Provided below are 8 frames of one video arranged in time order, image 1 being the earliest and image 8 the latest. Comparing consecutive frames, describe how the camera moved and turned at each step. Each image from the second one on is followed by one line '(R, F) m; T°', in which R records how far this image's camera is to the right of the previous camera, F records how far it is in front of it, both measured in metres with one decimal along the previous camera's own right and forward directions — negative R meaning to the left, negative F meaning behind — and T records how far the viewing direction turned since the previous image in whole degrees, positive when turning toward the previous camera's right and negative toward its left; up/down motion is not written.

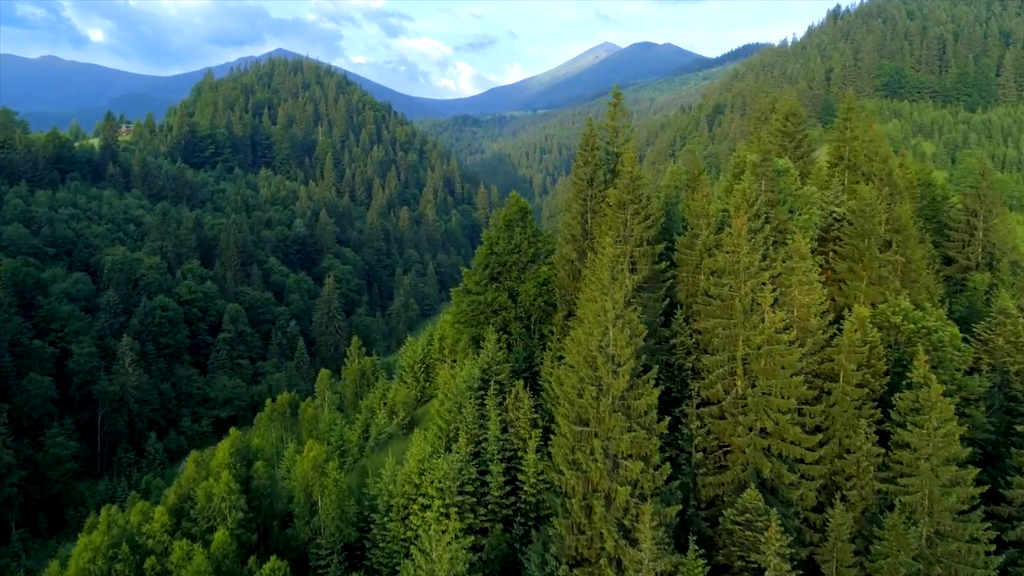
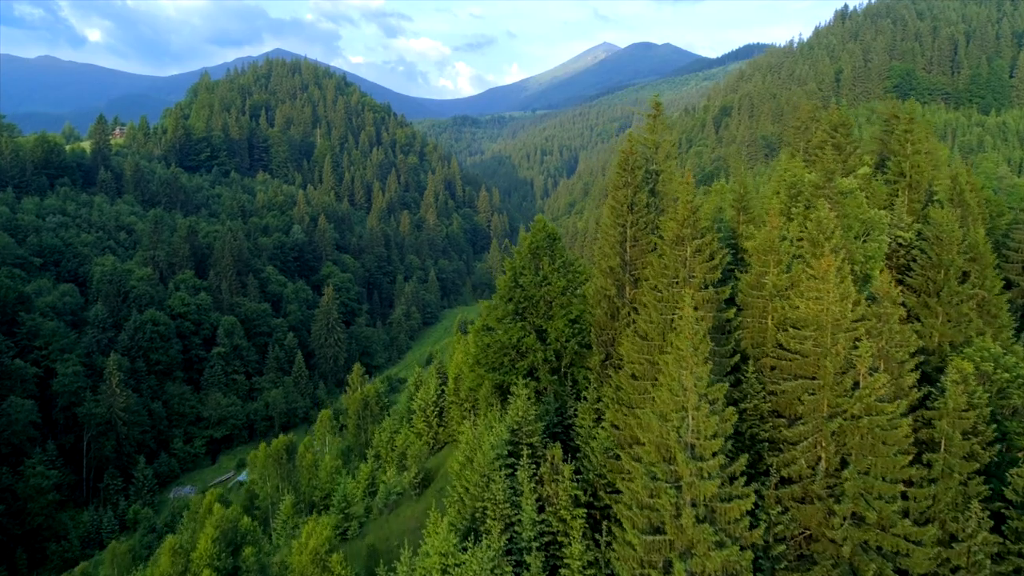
(-1.1, +3.8) m; 0°
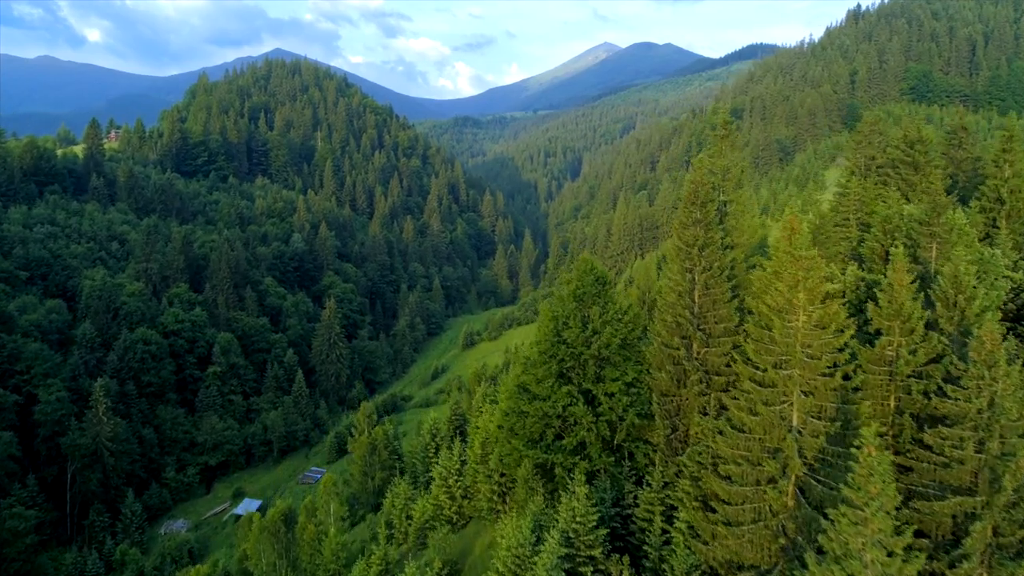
(-1.3, +4.5) m; 0°
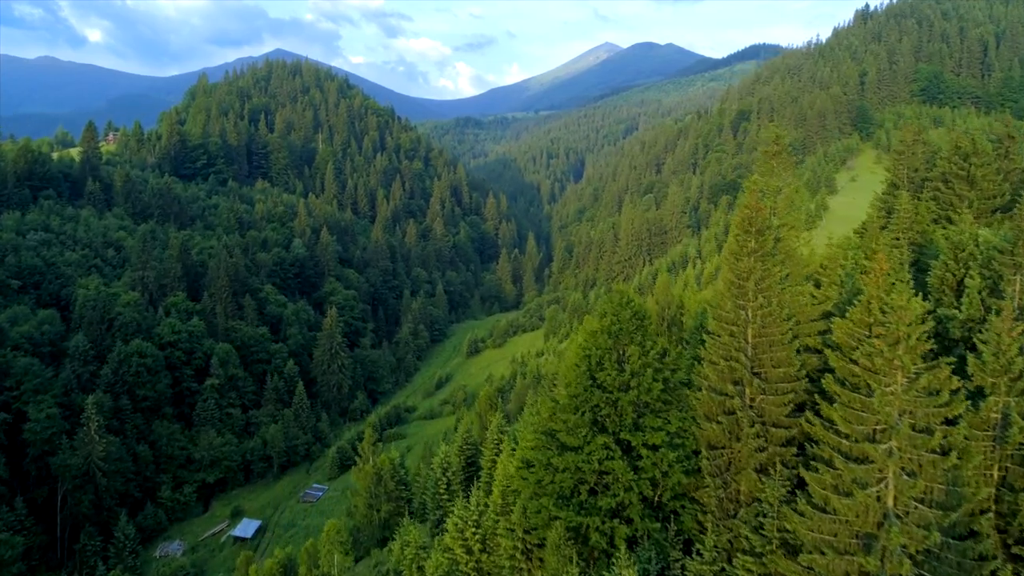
(-0.7, +2.6) m; 0°
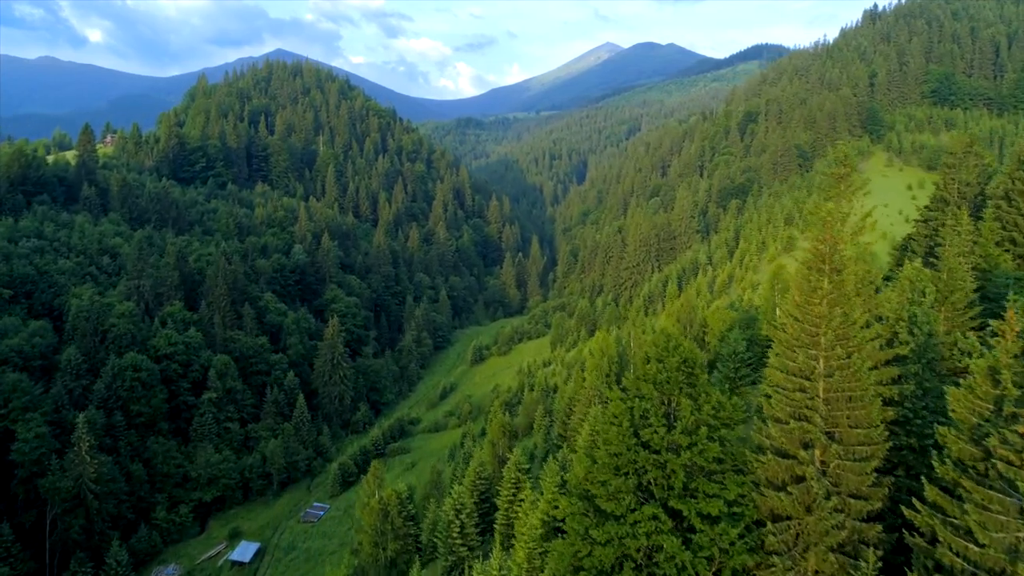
(-0.7, +2.6) m; 0°
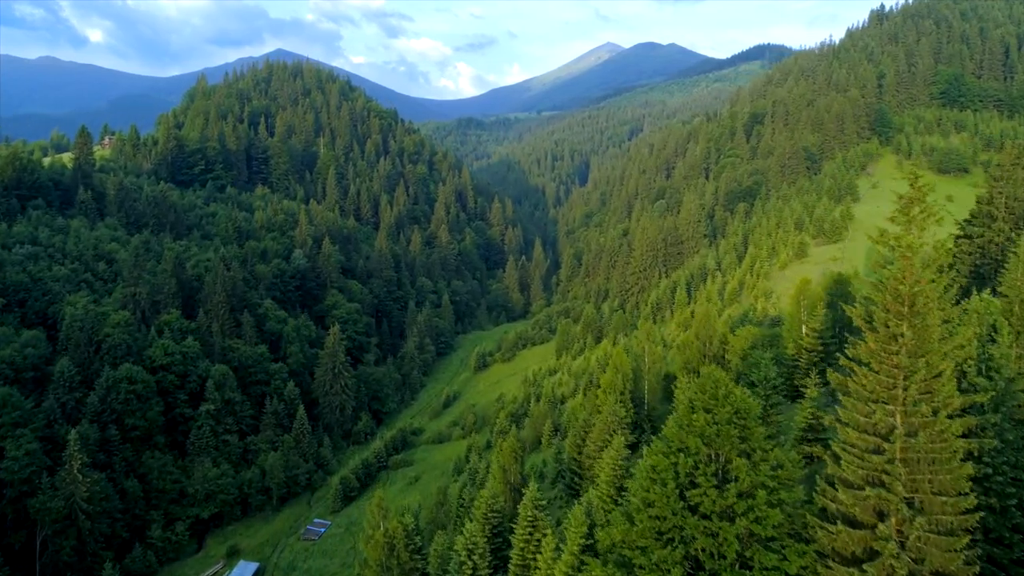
(-0.6, +2.1) m; 0°
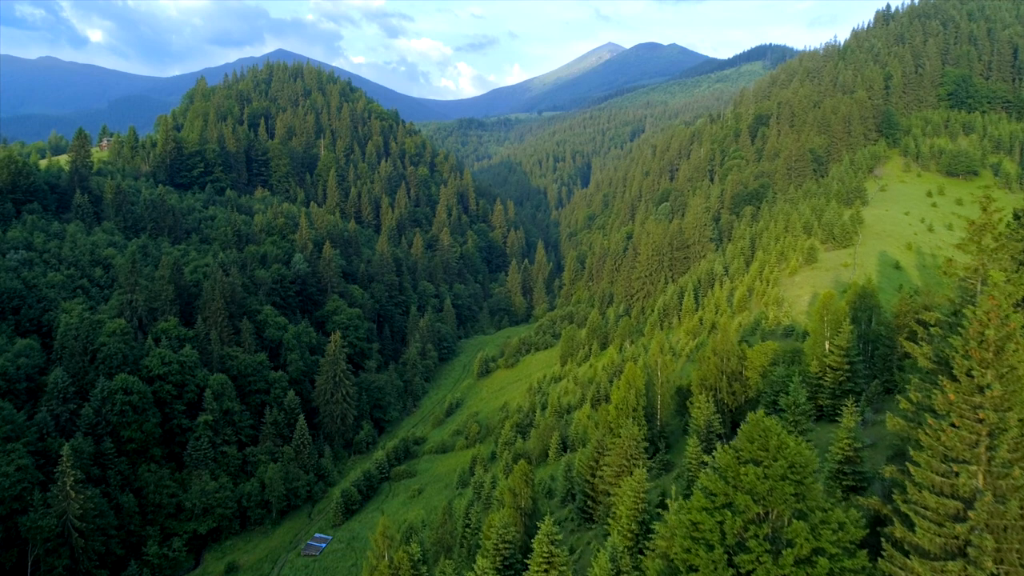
(-0.5, +1.7) m; 0°
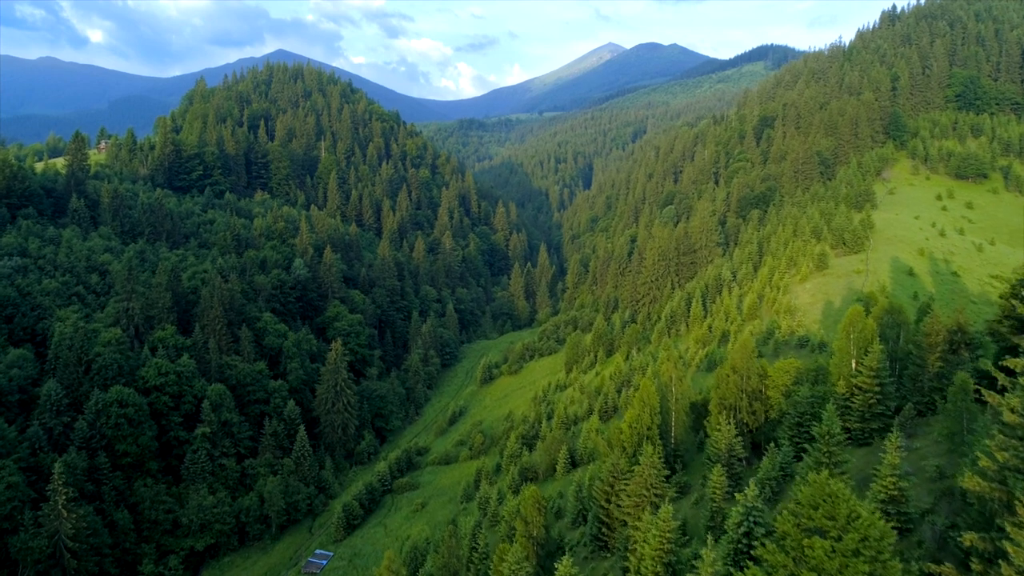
(-0.5, +1.8) m; 0°
